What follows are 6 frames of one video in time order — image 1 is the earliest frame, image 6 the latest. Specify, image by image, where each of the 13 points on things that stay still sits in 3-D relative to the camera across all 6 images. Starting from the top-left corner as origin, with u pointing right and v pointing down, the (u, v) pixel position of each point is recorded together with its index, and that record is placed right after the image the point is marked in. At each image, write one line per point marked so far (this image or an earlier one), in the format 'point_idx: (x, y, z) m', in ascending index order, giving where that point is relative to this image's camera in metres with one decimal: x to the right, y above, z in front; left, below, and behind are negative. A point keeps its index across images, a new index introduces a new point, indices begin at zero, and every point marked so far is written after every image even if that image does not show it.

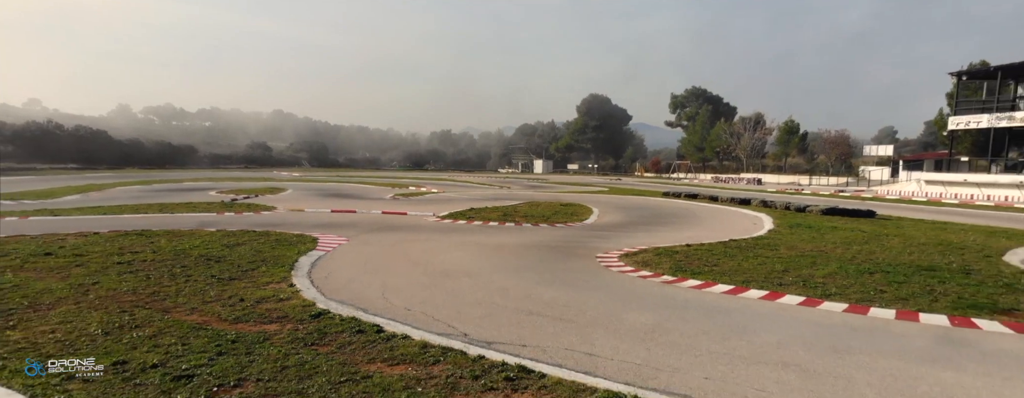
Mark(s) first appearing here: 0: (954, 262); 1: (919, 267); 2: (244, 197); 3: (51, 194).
0: (+6.1, -0.8, +7.8) m
1: (+5.3, -0.9, +7.4) m
2: (-9.1, +0.1, +18.7) m
3: (-14.8, +0.4, +17.9) m
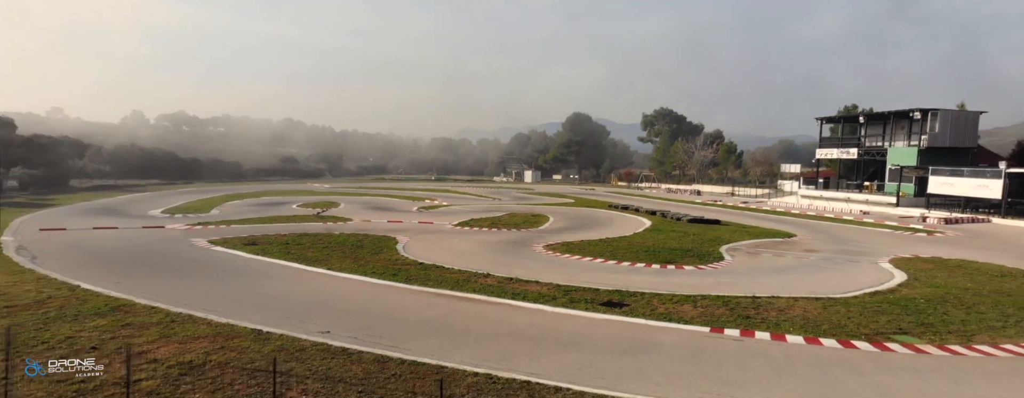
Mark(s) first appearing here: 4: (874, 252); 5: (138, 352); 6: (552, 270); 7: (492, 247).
0: (+5.5, -1.4, +17.1) m
1: (+4.7, -1.5, +16.7) m
2: (-9.7, -0.5, +28.0) m
3: (-15.5, -0.3, +27.1) m
4: (+10.4, -1.5, +15.8) m
5: (-4.5, -1.7, +6.8) m
6: (+1.0, -1.7, +13.6) m
7: (-0.6, -1.5, +17.1) m
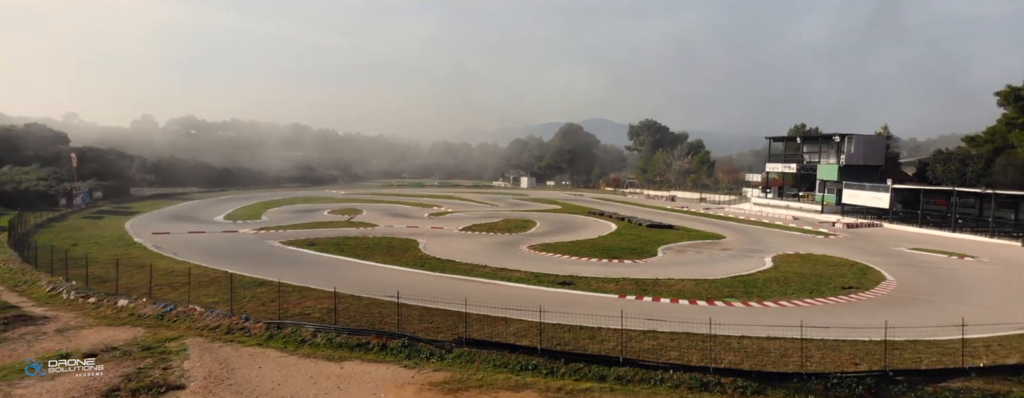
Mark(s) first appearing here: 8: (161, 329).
0: (+5.2, -1.9, +23.0) m
1: (+4.4, -2.0, +22.6) m
2: (-10.0, -1.0, +33.9) m
3: (-15.8, -0.8, +33.0) m
4: (+10.1, -2.0, +21.6) m
5: (-4.8, -2.2, +12.7) m
6: (+0.7, -2.2, +19.4) m
7: (-1.0, -2.0, +23.0) m
8: (-6.4, -2.4, +10.2) m
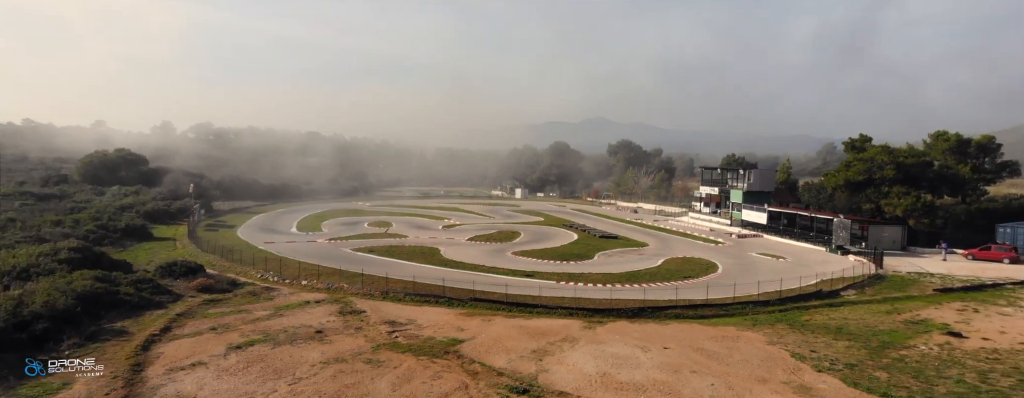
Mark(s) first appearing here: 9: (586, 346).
0: (+4.5, -3.3, +34.8) m
1: (+3.8, -3.3, +34.3) m
2: (-10.7, -2.3, +45.7) m
3: (-16.4, -2.1, +44.8) m
4: (+9.4, -3.3, +33.4) m
5: (-5.5, -3.6, +24.5) m
6: (0.0, -3.6, +31.2) m
7: (-1.6, -3.3, +34.7) m
8: (-7.1, -3.7, +22.0) m
9: (+2.1, -4.2, +15.9) m
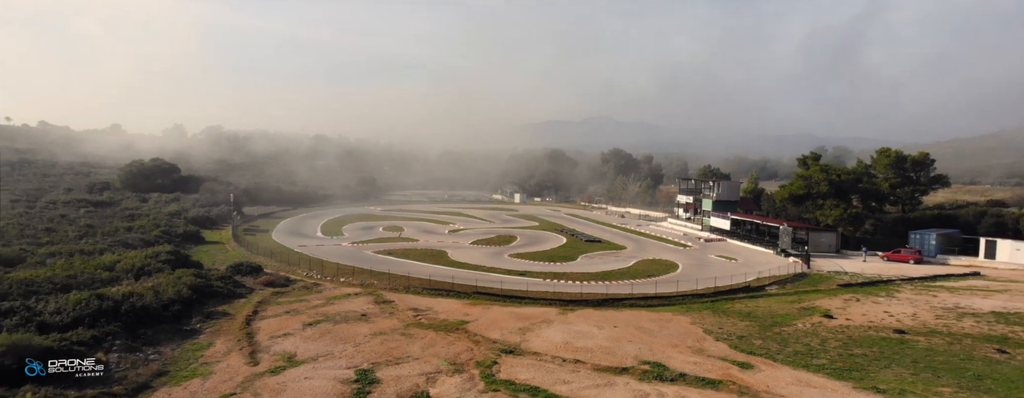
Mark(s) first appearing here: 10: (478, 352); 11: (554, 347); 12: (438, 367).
0: (+4.3, -4.0, +40.8) m
1: (+3.5, -4.0, +40.4) m
2: (-10.9, -3.0, +51.8) m
3: (-16.6, -2.8, +50.9) m
4: (+9.2, -4.0, +39.4) m
5: (-5.8, -4.3, +30.6) m
6: (-0.2, -4.3, +37.3) m
7: (-1.9, -4.1, +40.8) m
8: (-7.3, -4.5, +28.0) m
9: (+1.8, -4.9, +21.9) m
10: (-1.1, -5.0, +18.3) m
11: (+1.5, -5.1, +19.2) m
12: (-2.2, -5.0, +16.7) m
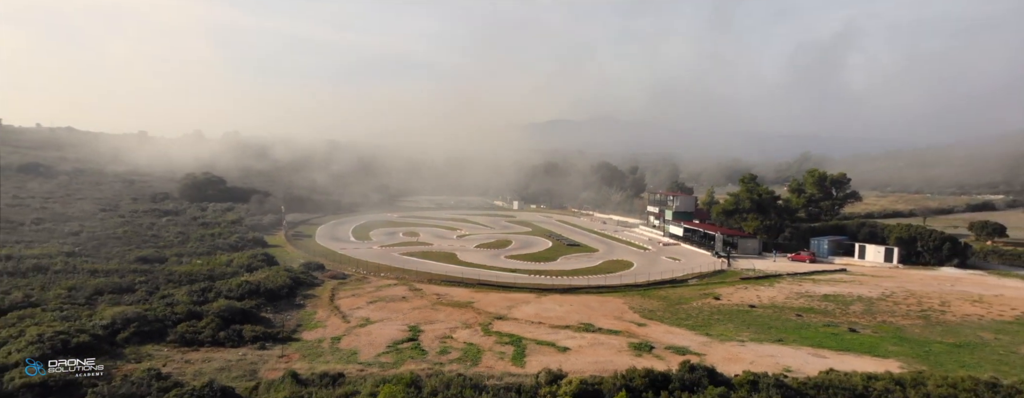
0: (+3.9, -5.2, +51.7) m
1: (+3.1, -5.2, +51.3) m
2: (-11.2, -4.1, +62.8) m
3: (-16.9, -3.9, +62.0) m
4: (+8.8, -5.2, +50.3) m
5: (-6.3, -5.5, +41.5) m
6: (-0.6, -5.5, +48.2) m
7: (-2.2, -5.2, +51.7) m
8: (-7.8, -5.7, +39.0) m
9: (+1.3, -6.2, +32.8) m
10: (-1.7, -6.2, +29.3) m
11: (+0.9, -6.3, +30.2) m
12: (-2.8, -6.2, +27.7) m
